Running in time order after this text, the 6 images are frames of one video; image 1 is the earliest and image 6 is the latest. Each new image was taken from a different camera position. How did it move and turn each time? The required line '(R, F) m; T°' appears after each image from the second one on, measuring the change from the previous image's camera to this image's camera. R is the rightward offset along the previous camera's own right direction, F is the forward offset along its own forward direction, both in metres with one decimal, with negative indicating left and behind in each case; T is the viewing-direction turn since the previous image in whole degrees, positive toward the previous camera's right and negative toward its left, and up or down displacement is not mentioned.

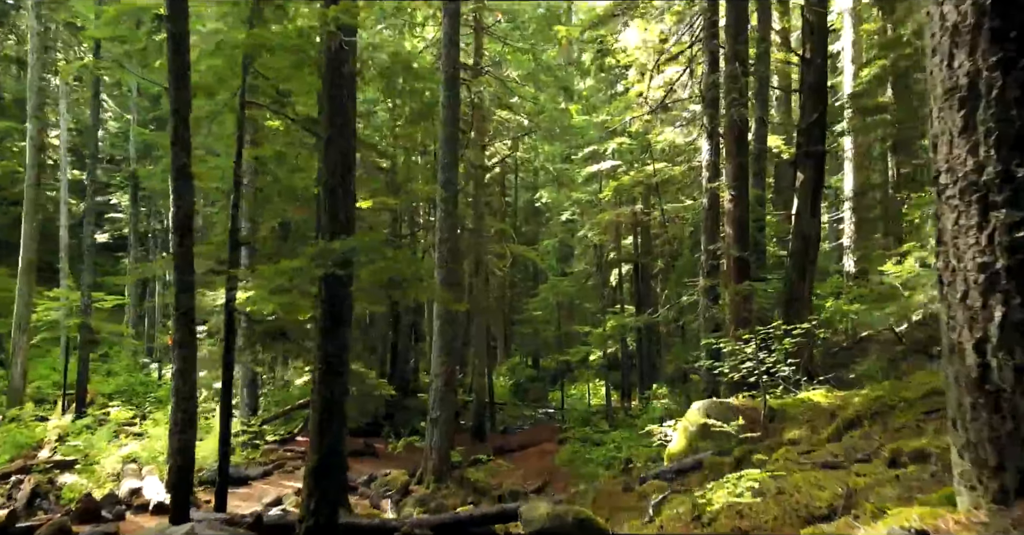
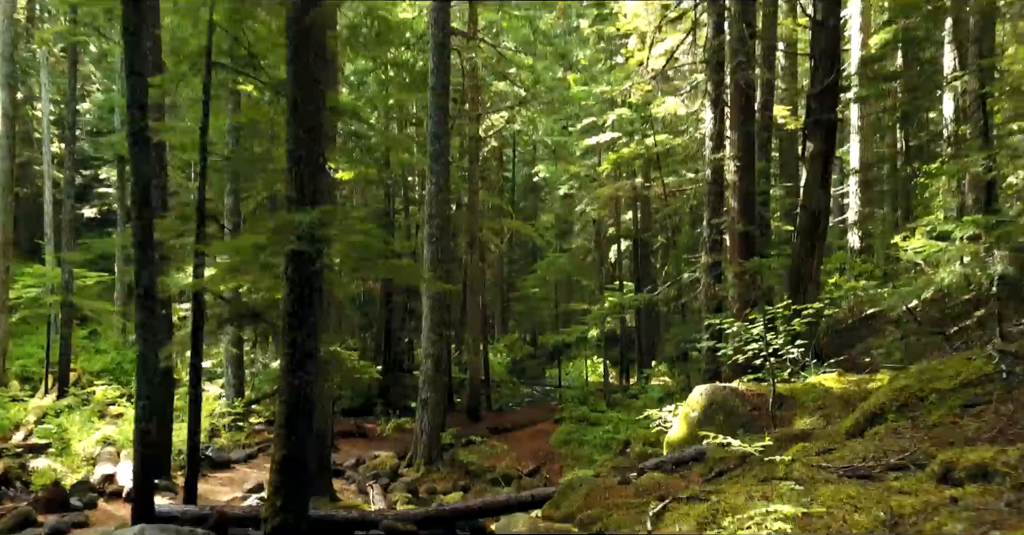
(+0.1, +0.7) m; 0°
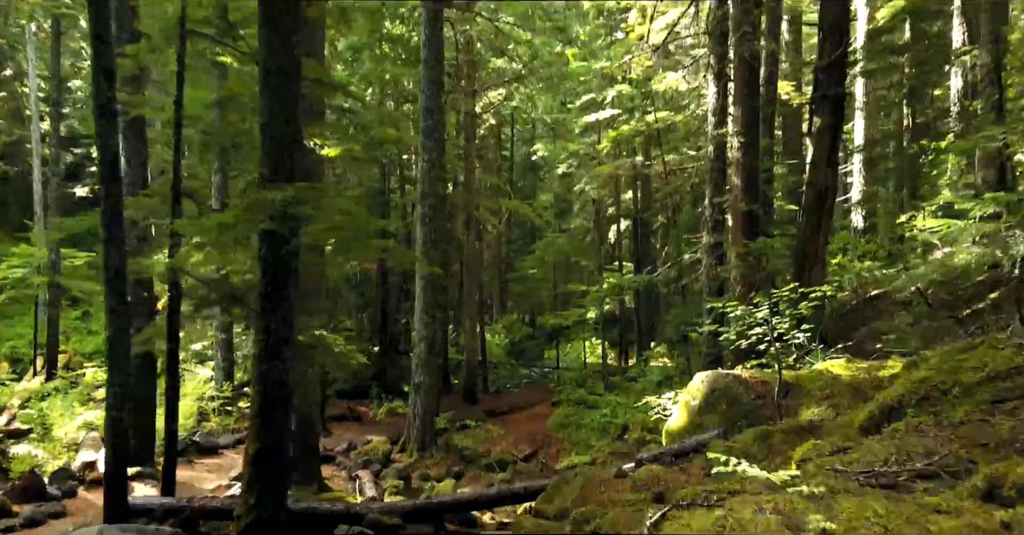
(+0.1, +0.5) m; 0°
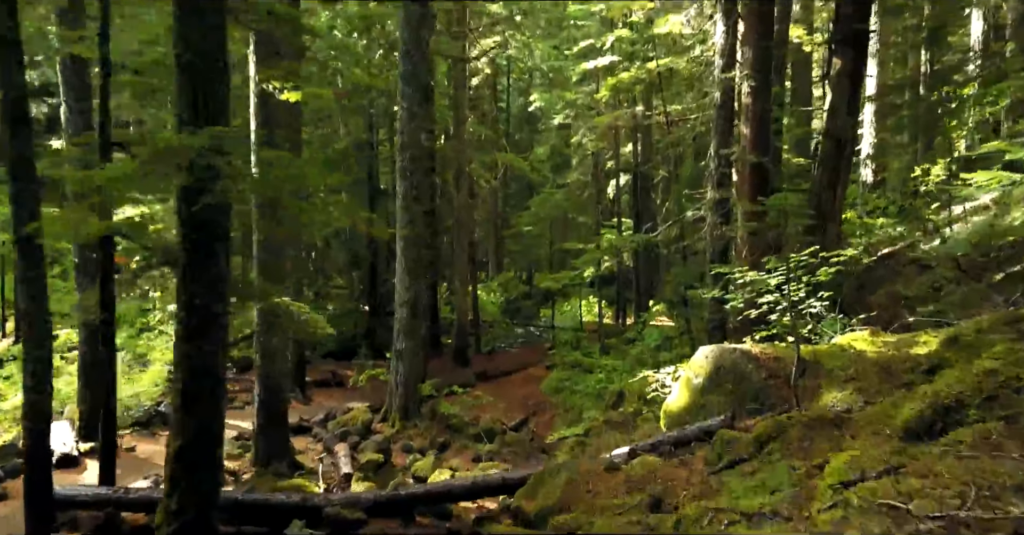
(+0.2, +1.2) m; 0°
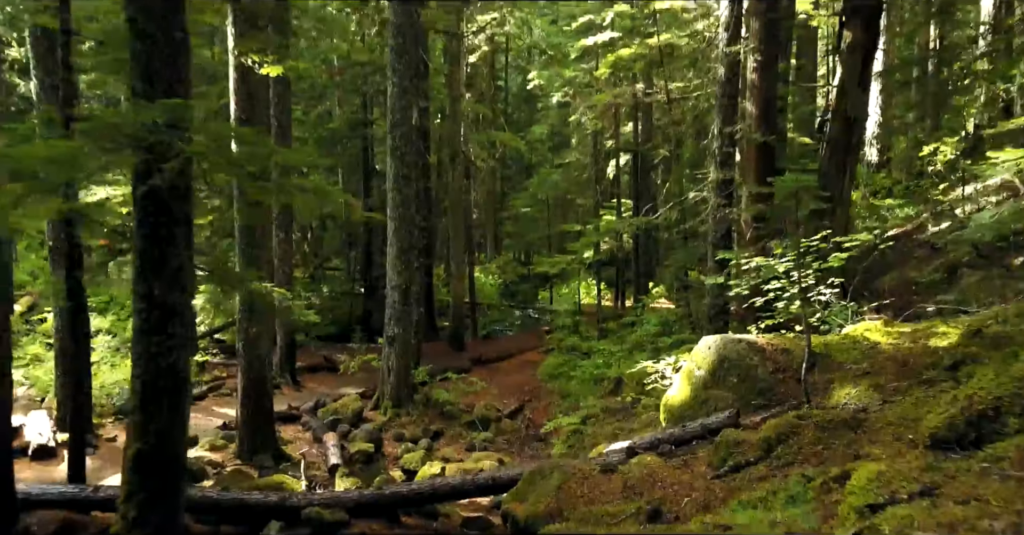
(+0.1, +0.5) m; 0°
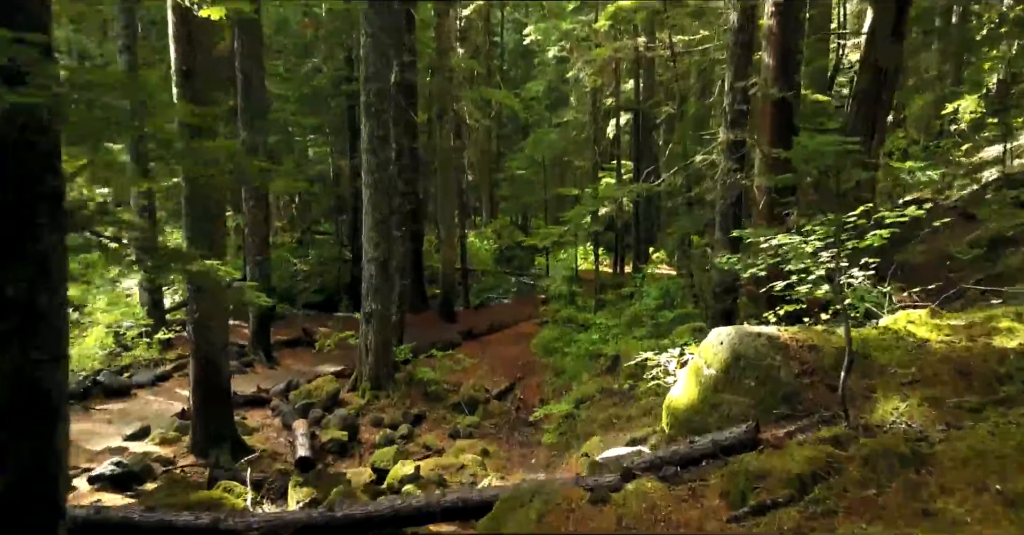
(+0.2, +1.2) m; 0°
